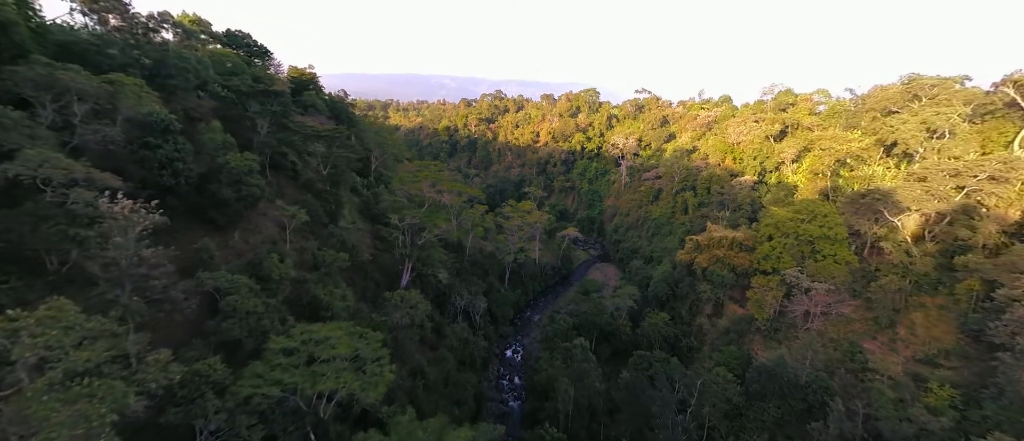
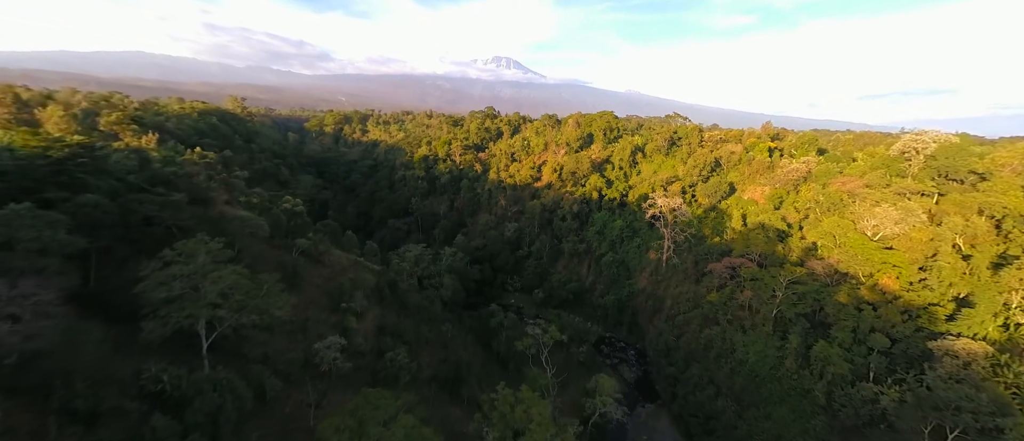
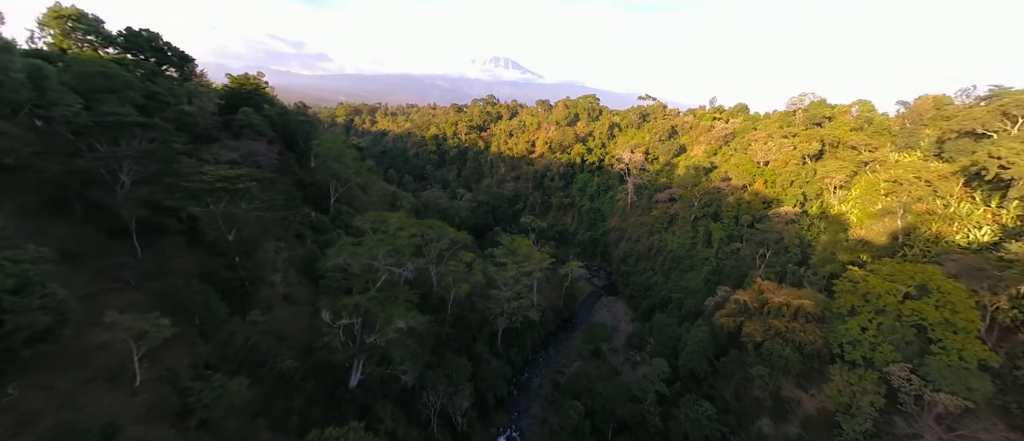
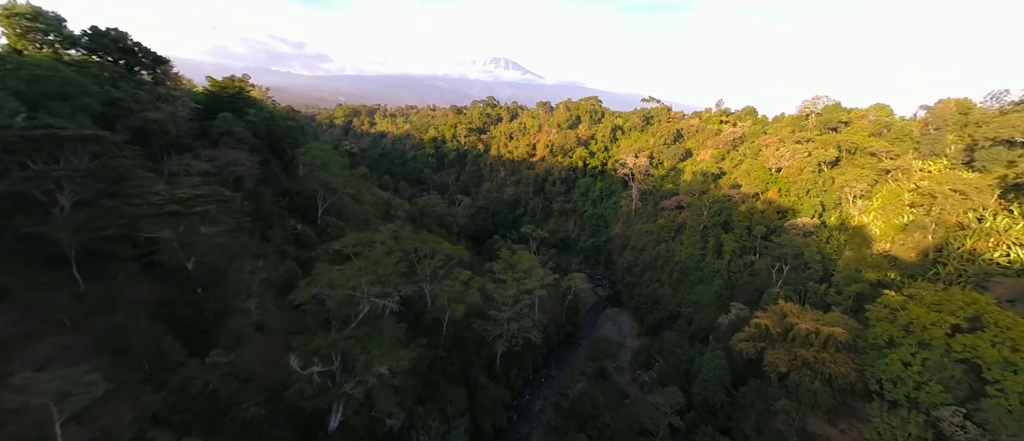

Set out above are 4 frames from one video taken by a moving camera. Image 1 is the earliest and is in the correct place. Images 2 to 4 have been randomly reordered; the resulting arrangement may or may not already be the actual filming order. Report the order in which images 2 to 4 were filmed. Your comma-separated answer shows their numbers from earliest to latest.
3, 4, 2
